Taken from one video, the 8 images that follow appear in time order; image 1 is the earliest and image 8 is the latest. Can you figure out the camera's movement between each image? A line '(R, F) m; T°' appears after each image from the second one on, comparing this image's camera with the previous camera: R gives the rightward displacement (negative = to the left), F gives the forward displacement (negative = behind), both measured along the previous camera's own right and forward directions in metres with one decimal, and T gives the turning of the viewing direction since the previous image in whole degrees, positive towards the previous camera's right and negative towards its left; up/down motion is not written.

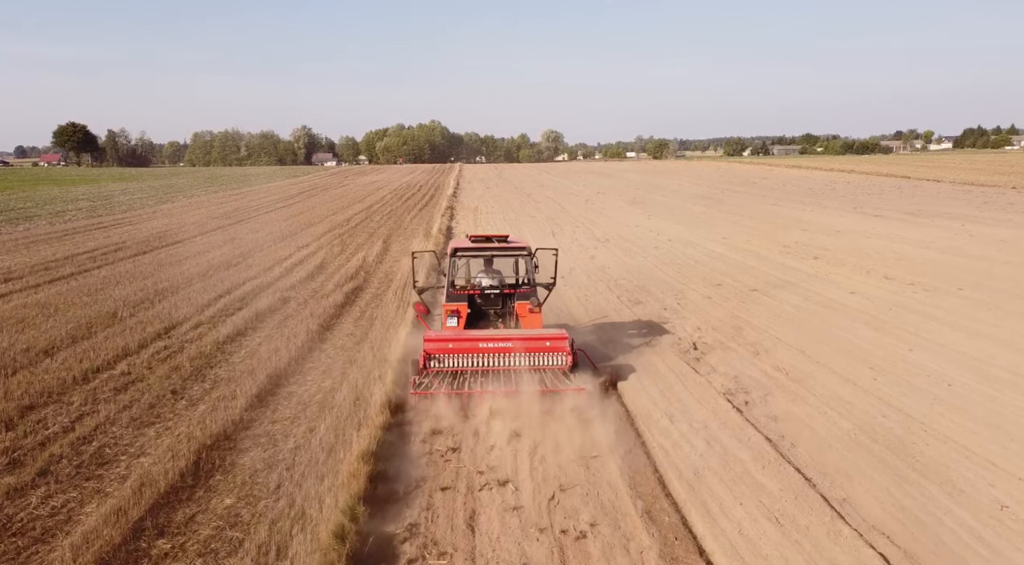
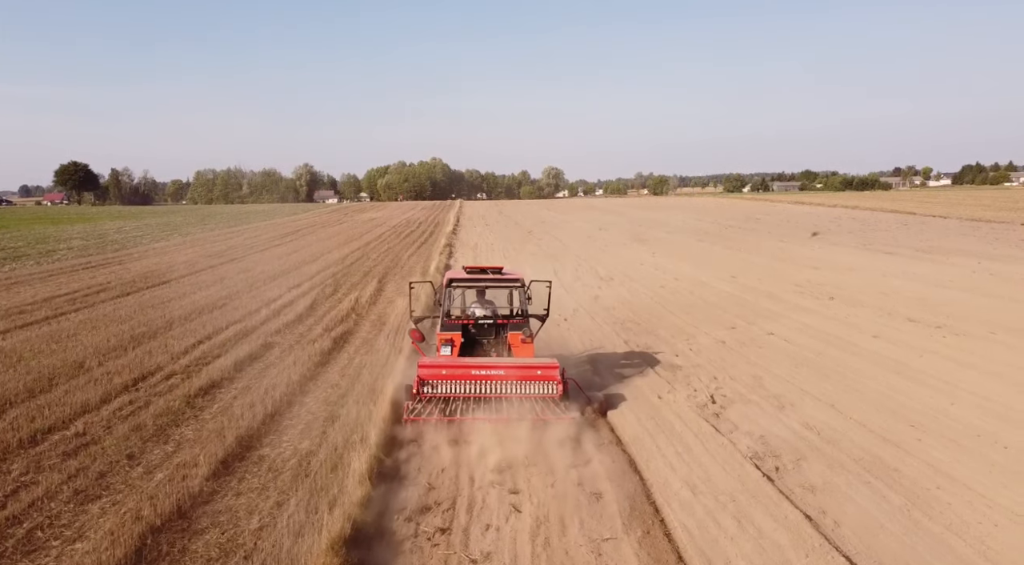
(0.0, +0.8) m; 0°
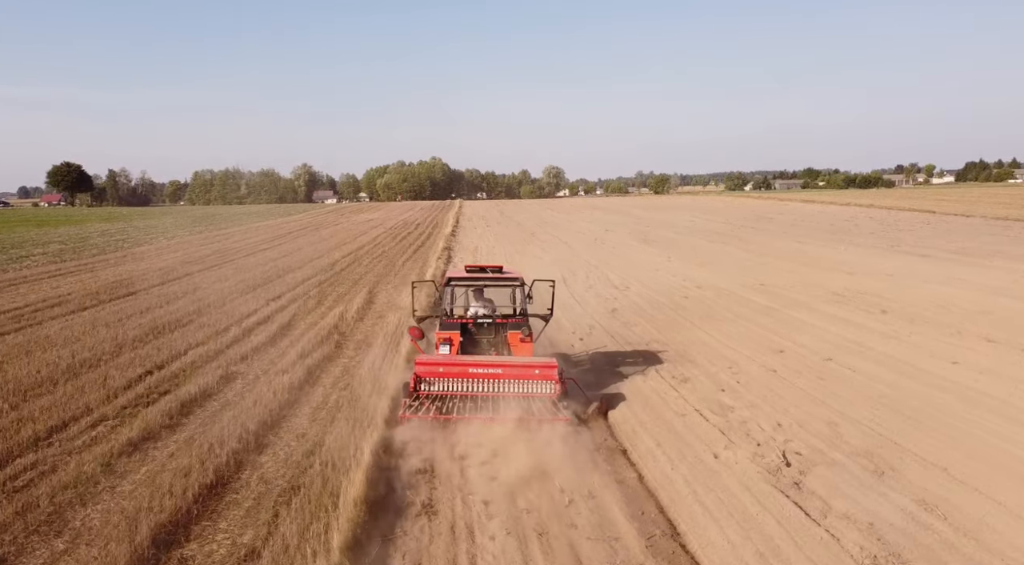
(-0.1, +2.1) m; 0°
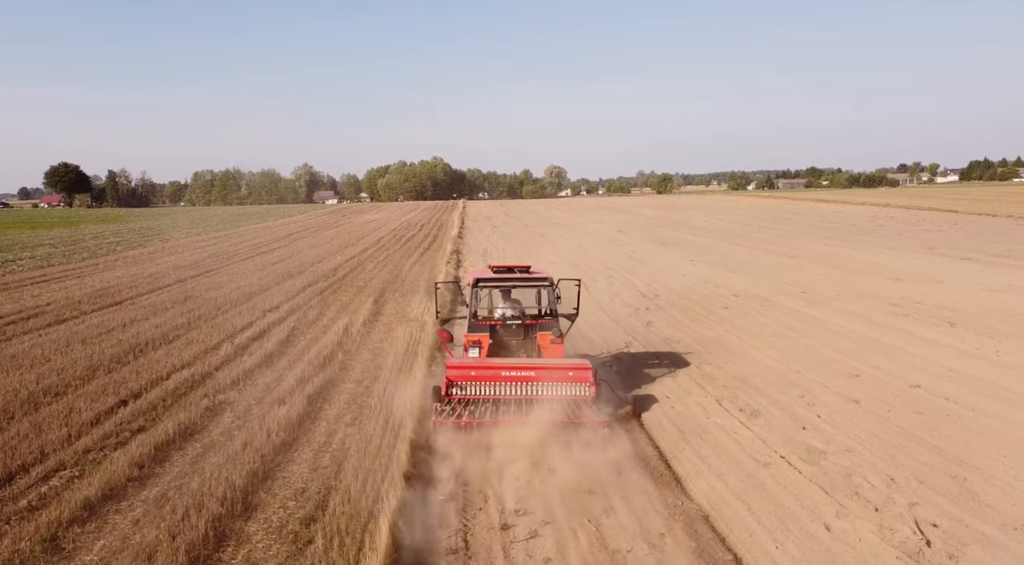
(-0.5, +1.6) m; 0°
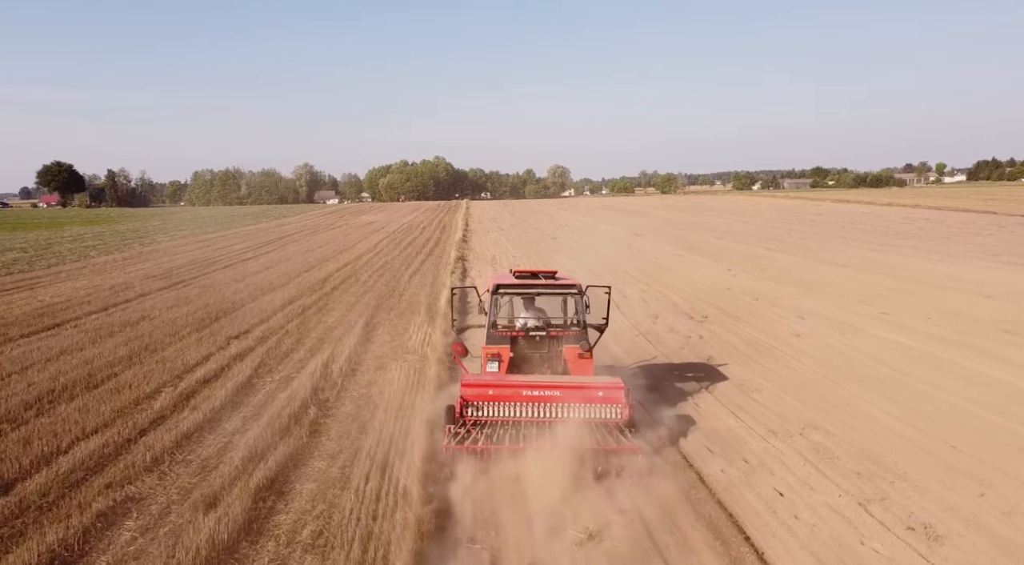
(-0.4, +3.0) m; 0°
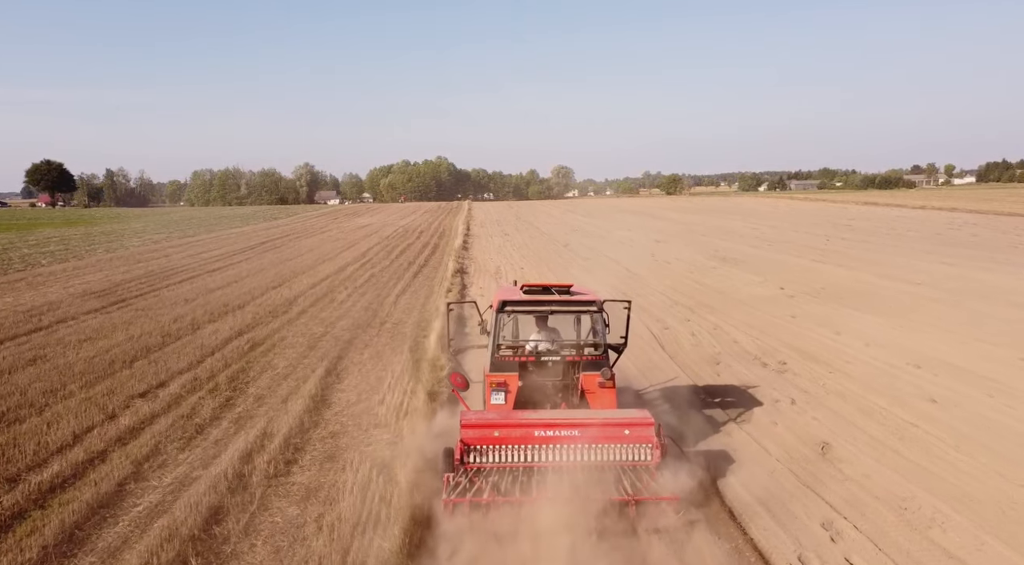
(-0.2, +3.7) m; 0°
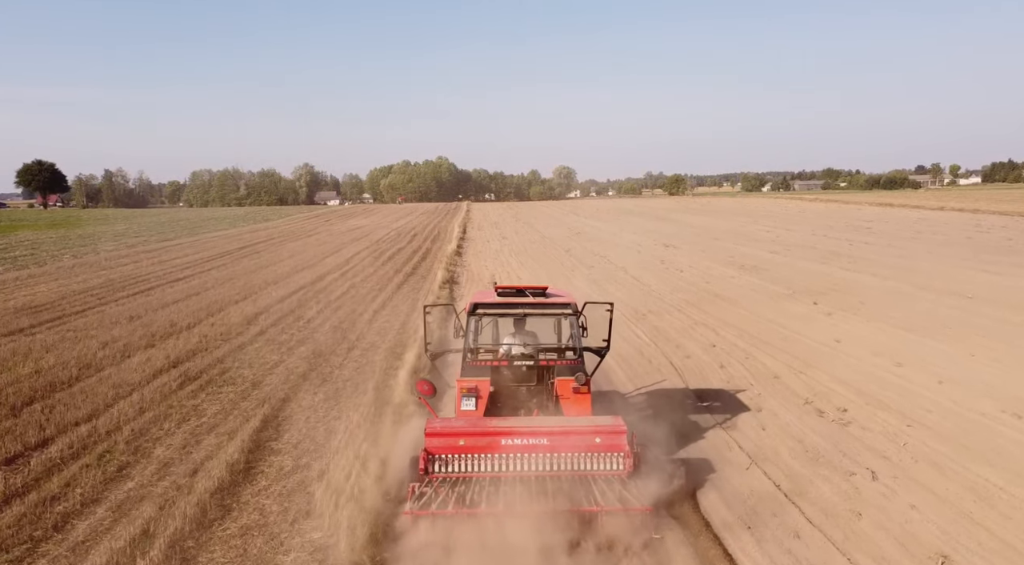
(+0.2, +2.3) m; 0°
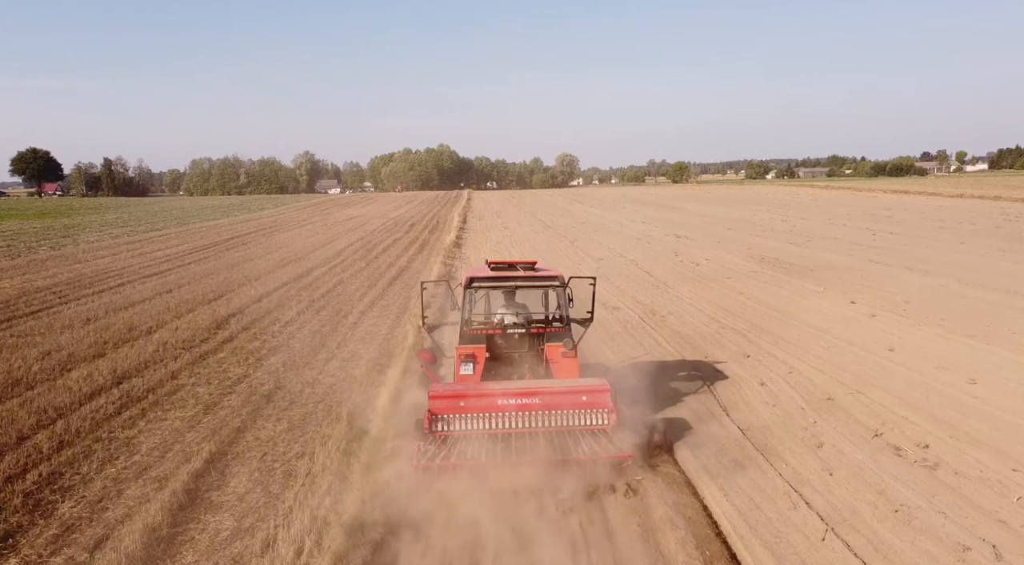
(0.0, +1.7) m; 0°
